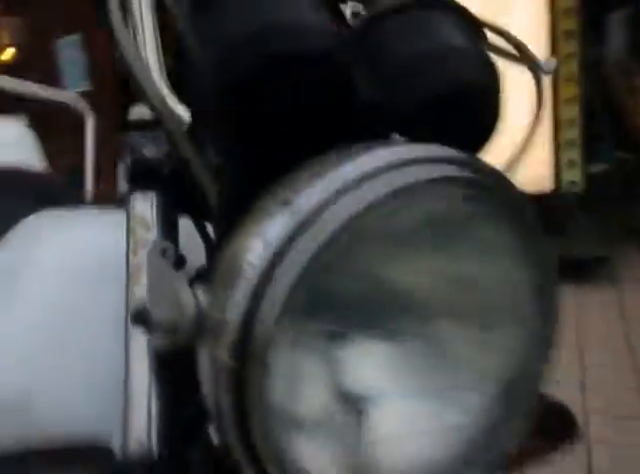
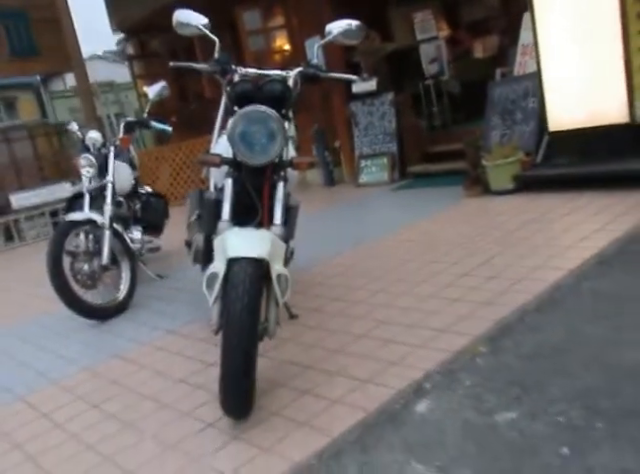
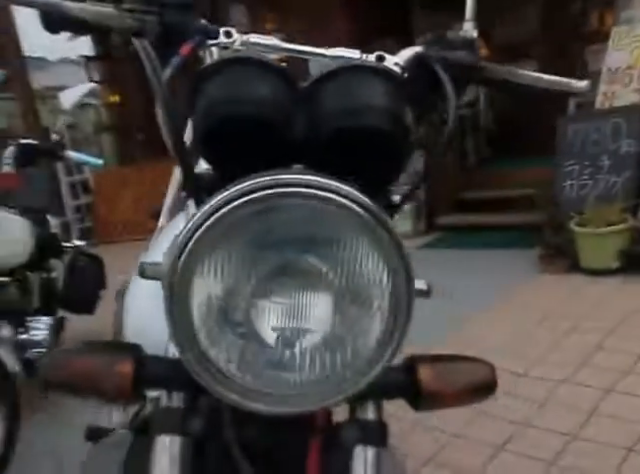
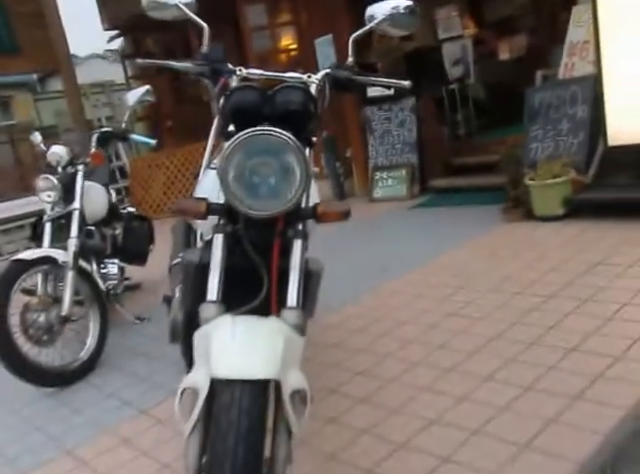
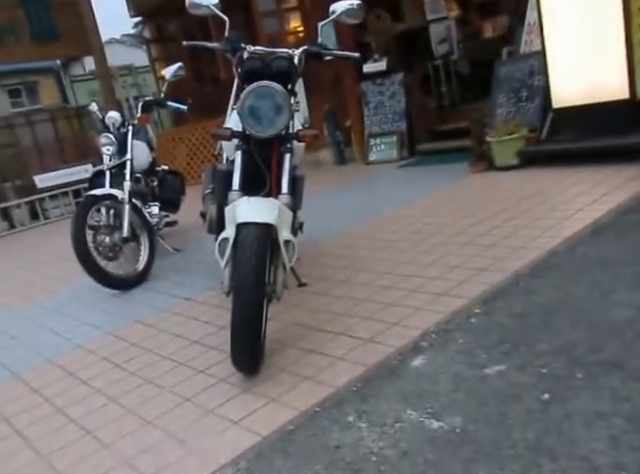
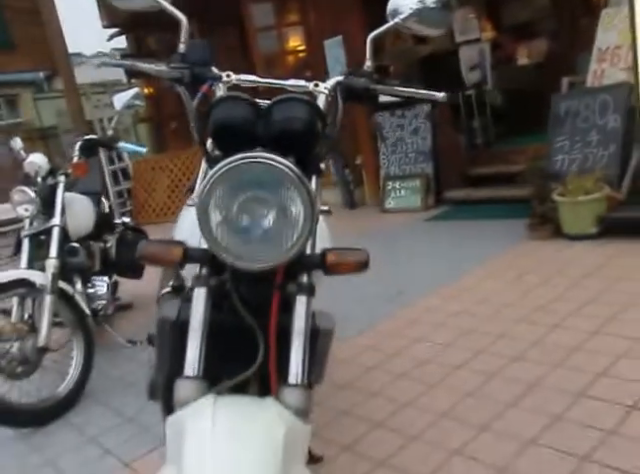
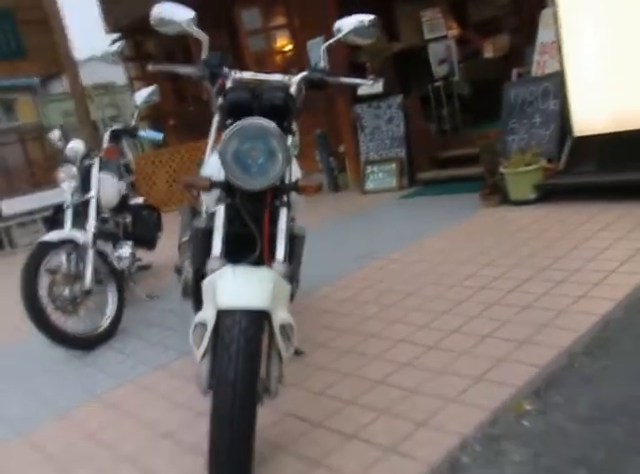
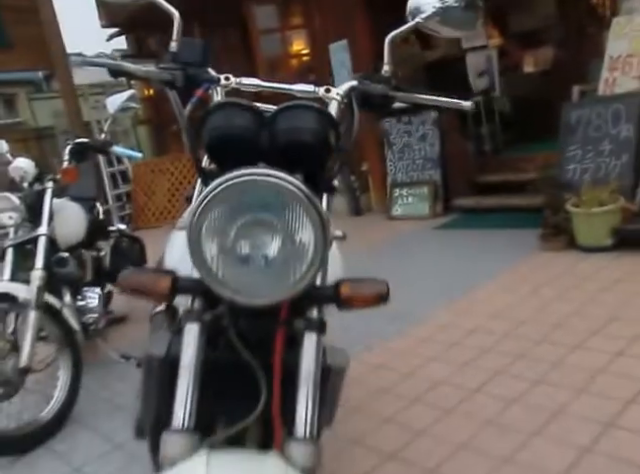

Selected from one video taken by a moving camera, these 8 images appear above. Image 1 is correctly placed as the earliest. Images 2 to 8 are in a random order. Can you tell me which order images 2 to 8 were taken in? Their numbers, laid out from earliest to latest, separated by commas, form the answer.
3, 8, 6, 4, 7, 2, 5
